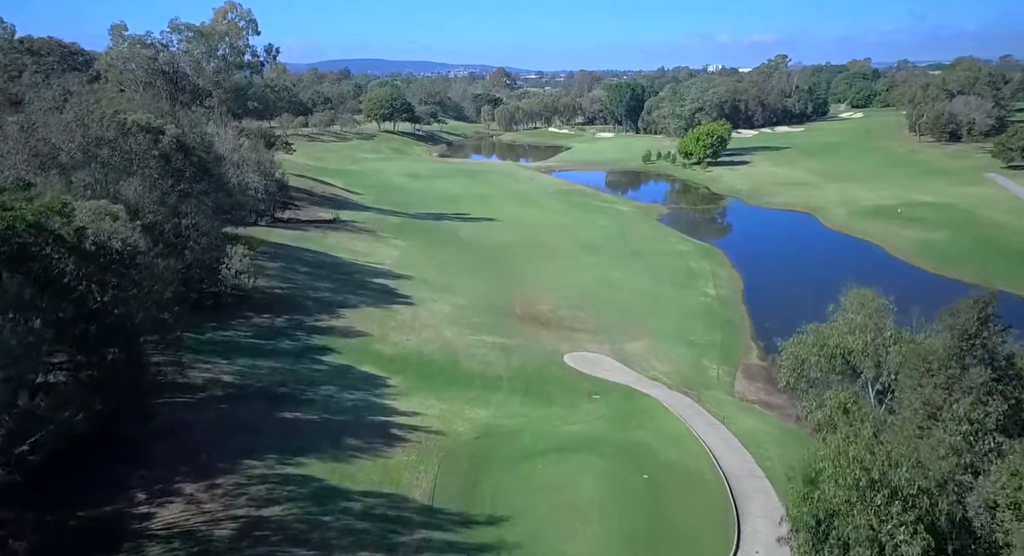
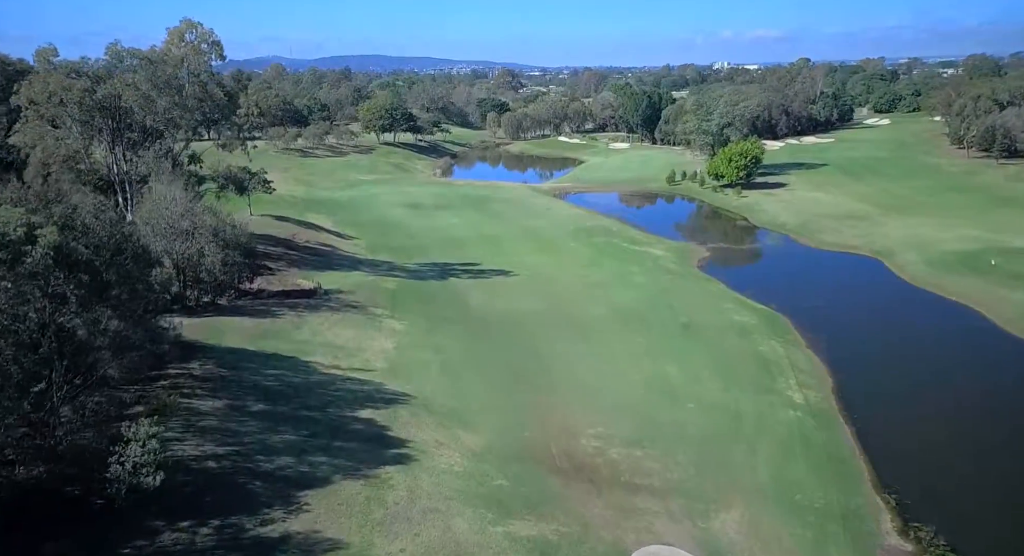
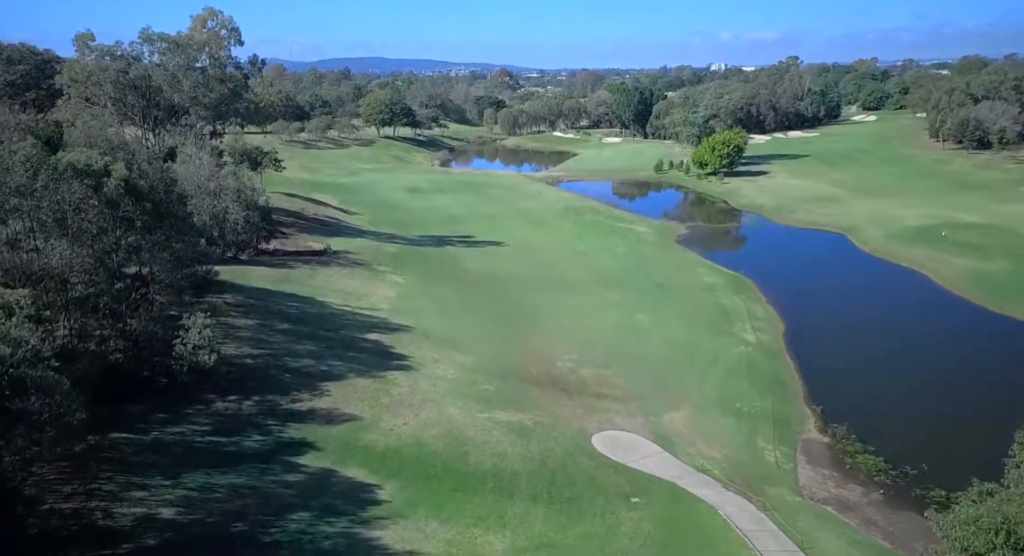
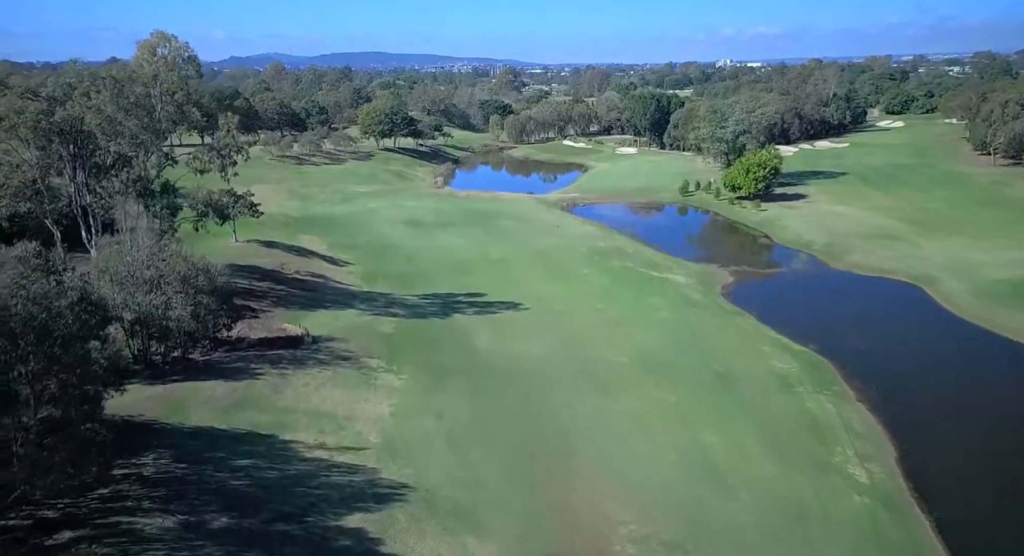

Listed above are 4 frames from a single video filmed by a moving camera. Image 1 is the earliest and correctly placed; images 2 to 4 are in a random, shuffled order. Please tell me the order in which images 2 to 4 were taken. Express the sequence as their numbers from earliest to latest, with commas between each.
3, 2, 4
